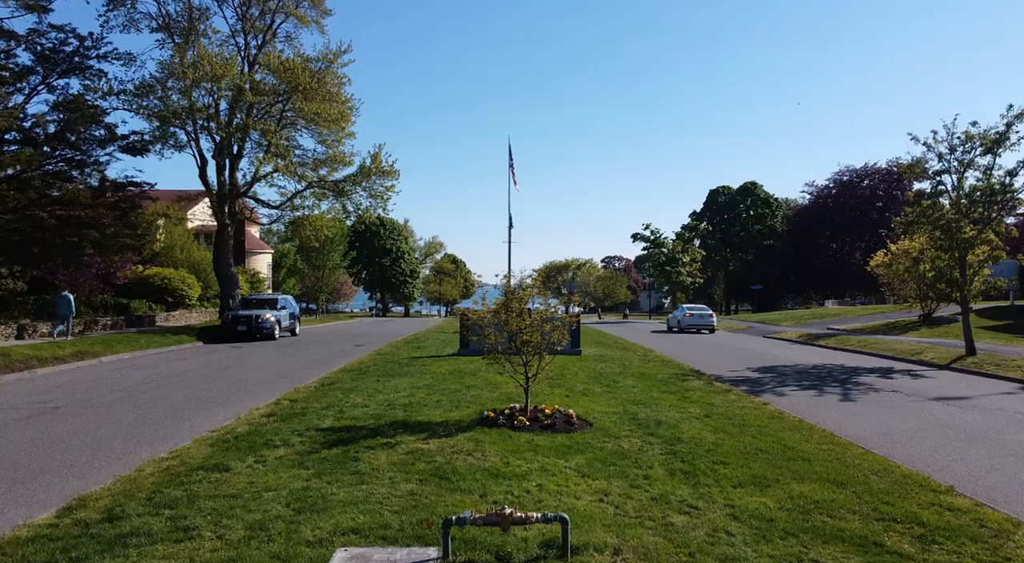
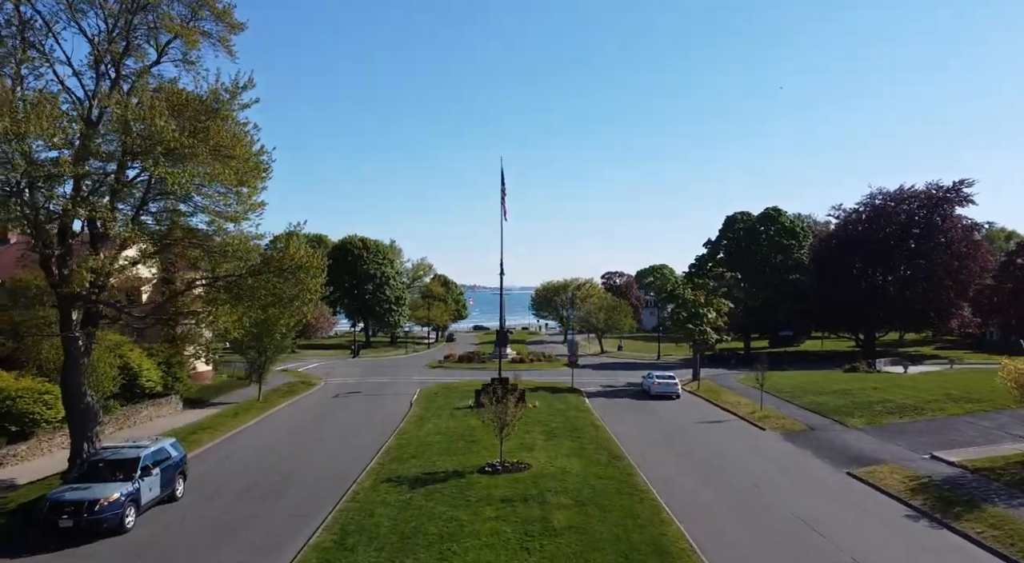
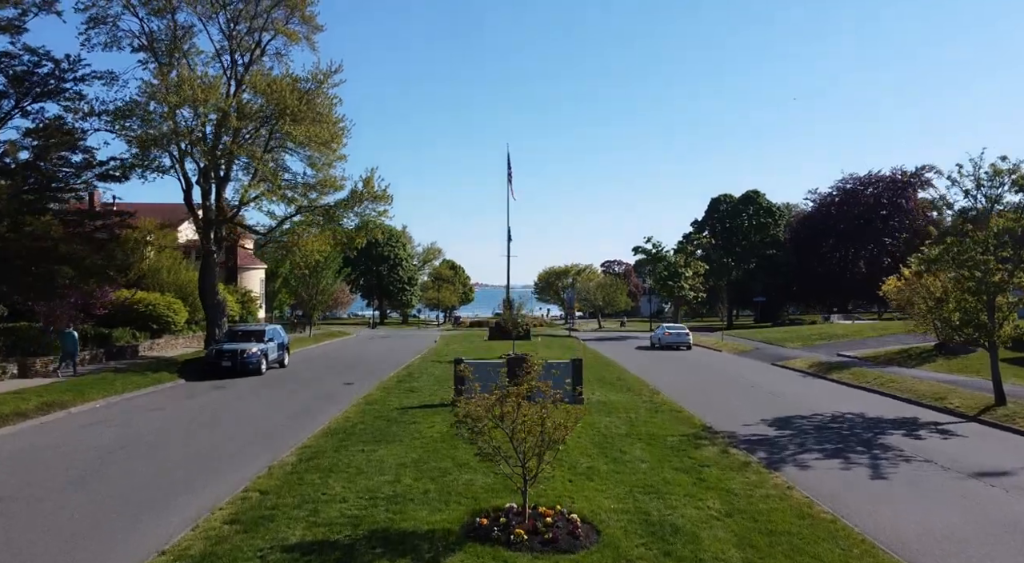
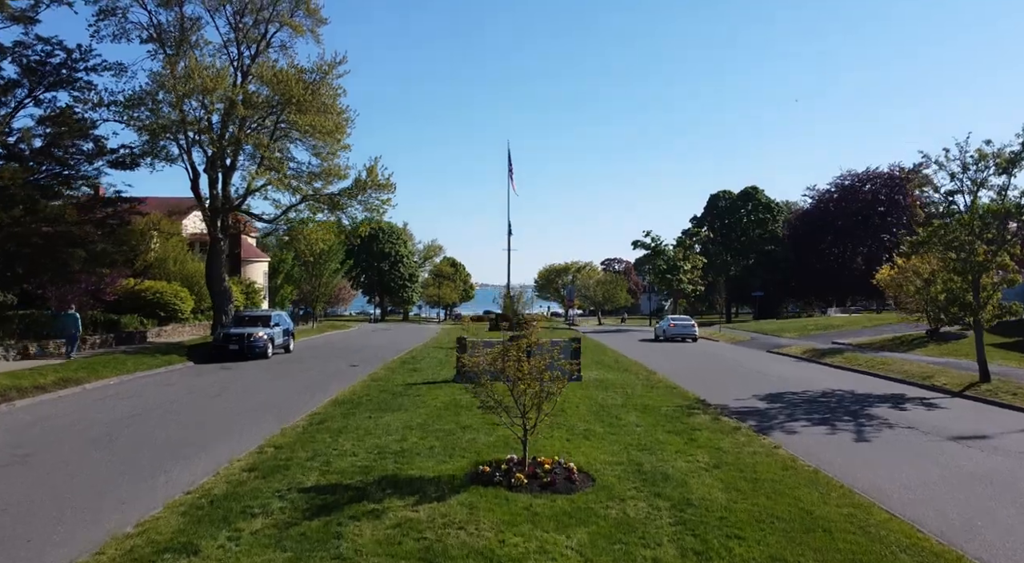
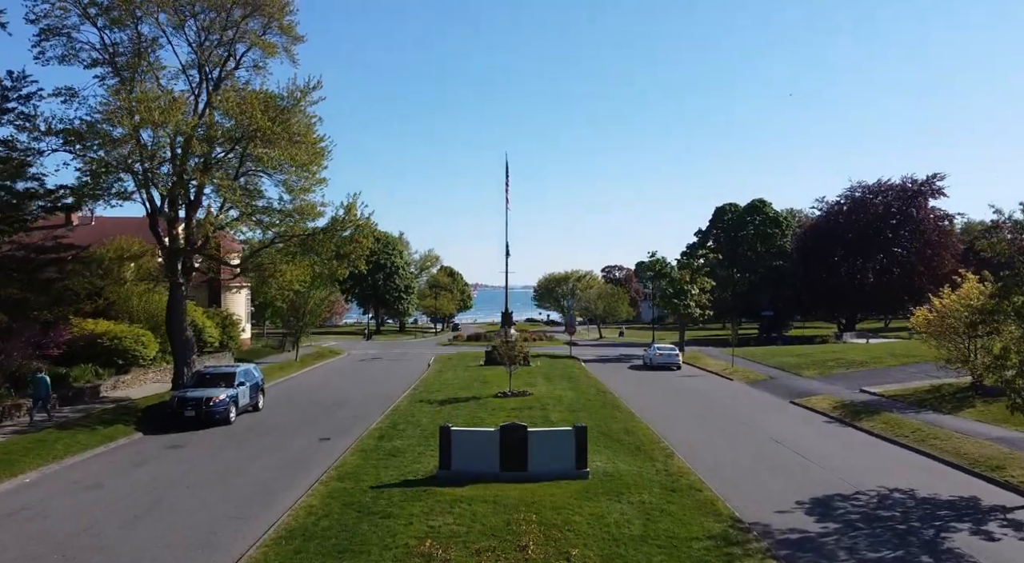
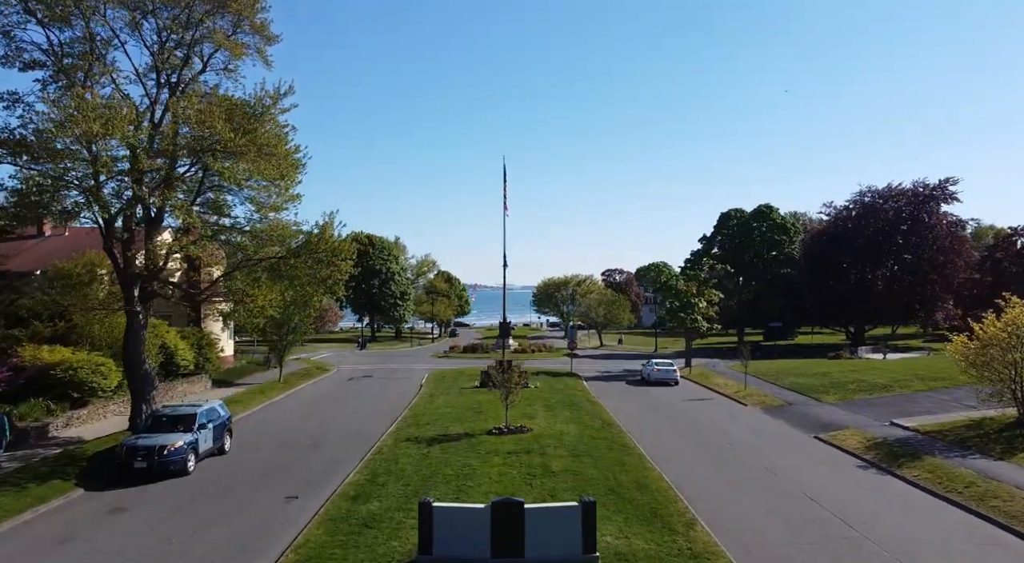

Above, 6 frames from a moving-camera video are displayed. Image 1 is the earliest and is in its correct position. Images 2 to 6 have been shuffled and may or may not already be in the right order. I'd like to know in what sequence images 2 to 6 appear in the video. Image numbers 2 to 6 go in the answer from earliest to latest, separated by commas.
4, 3, 5, 6, 2
